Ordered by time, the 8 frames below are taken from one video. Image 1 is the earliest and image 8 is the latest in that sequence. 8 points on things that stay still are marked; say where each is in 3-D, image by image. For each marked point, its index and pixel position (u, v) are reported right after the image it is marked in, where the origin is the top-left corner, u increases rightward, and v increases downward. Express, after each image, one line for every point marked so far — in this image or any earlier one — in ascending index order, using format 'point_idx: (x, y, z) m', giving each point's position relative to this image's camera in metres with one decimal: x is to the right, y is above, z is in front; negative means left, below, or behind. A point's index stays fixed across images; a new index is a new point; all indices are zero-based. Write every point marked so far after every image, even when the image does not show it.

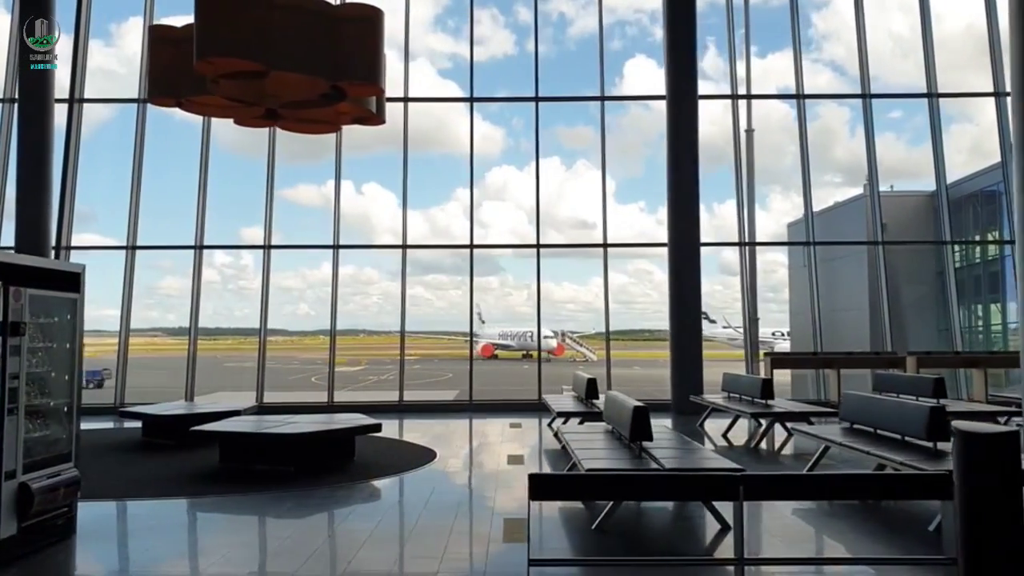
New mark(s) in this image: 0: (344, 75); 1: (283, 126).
0: (-1.5, +1.9, +5.5) m
1: (-2.4, +1.7, +6.4) m
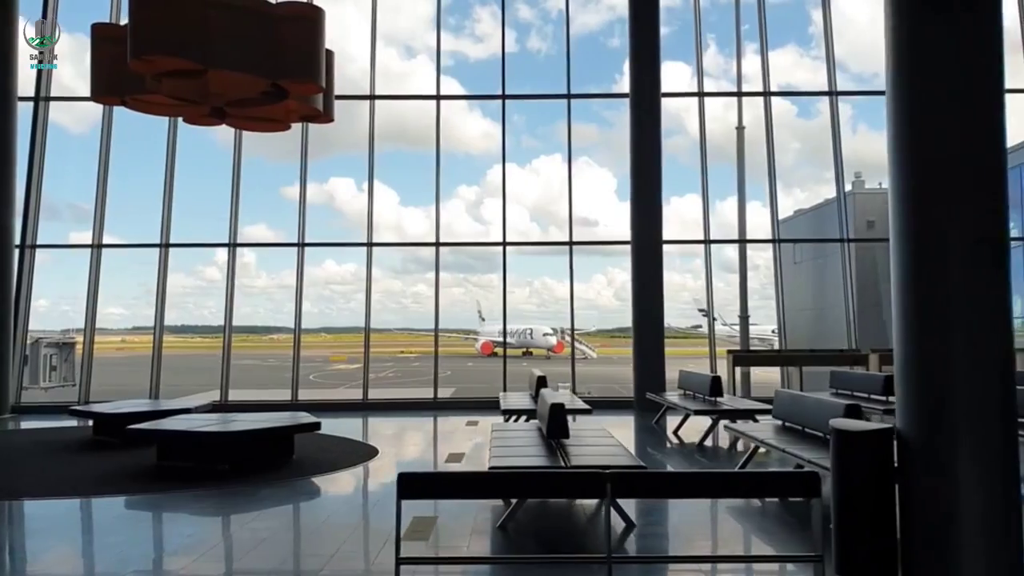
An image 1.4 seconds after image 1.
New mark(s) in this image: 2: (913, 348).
0: (-2.0, +1.9, +5.5) m
1: (-2.9, +1.7, +6.4) m
2: (+1.6, -0.2, +2.6) m
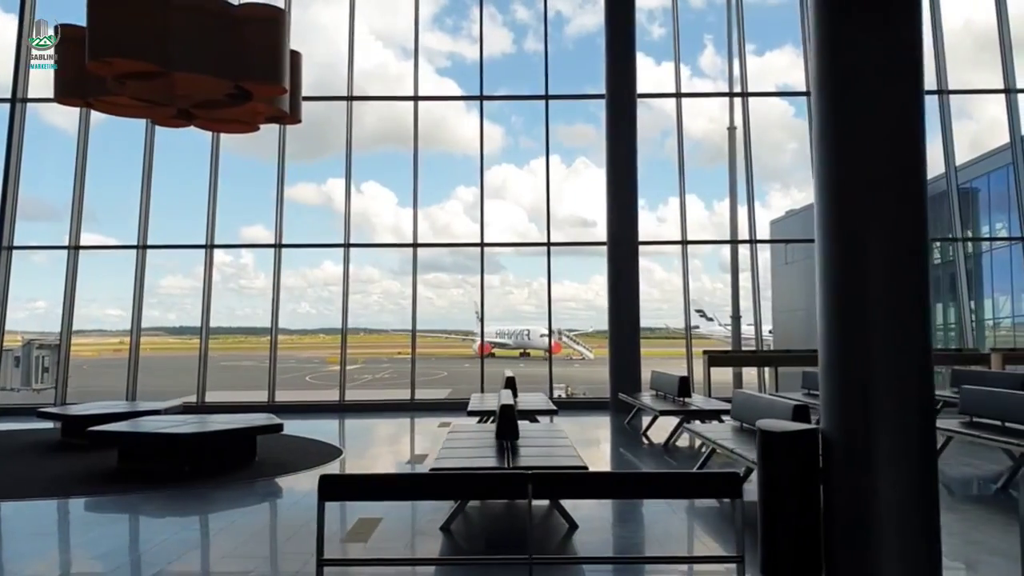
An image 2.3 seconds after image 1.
0: (-2.3, +1.9, +5.5) m
1: (-3.2, +1.7, +6.4) m
2: (+1.3, -0.3, +2.6) m
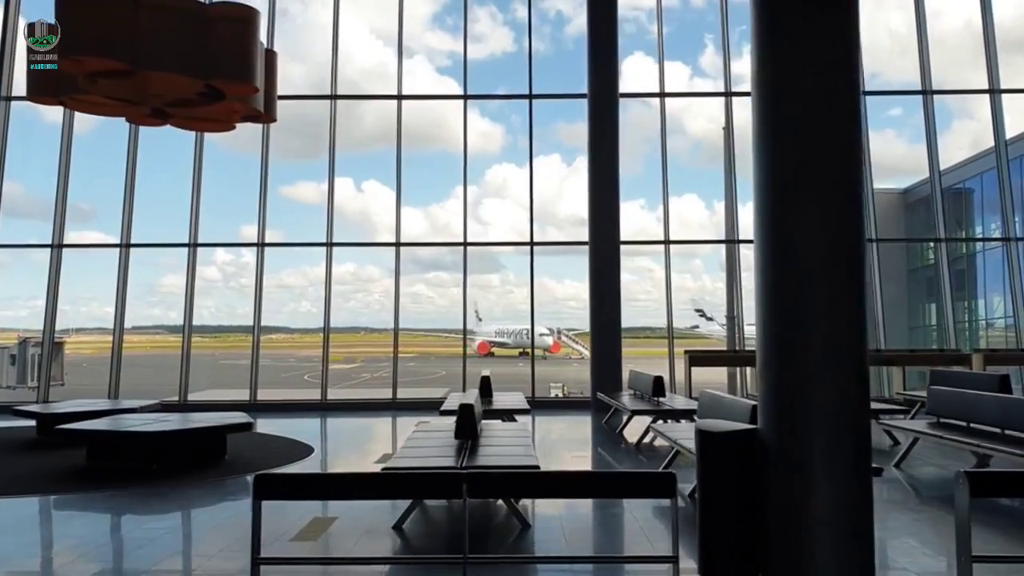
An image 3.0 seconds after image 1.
0: (-2.6, +1.9, +5.5) m
1: (-3.5, +1.7, +6.4) m
2: (+1.1, -0.3, +2.6) m
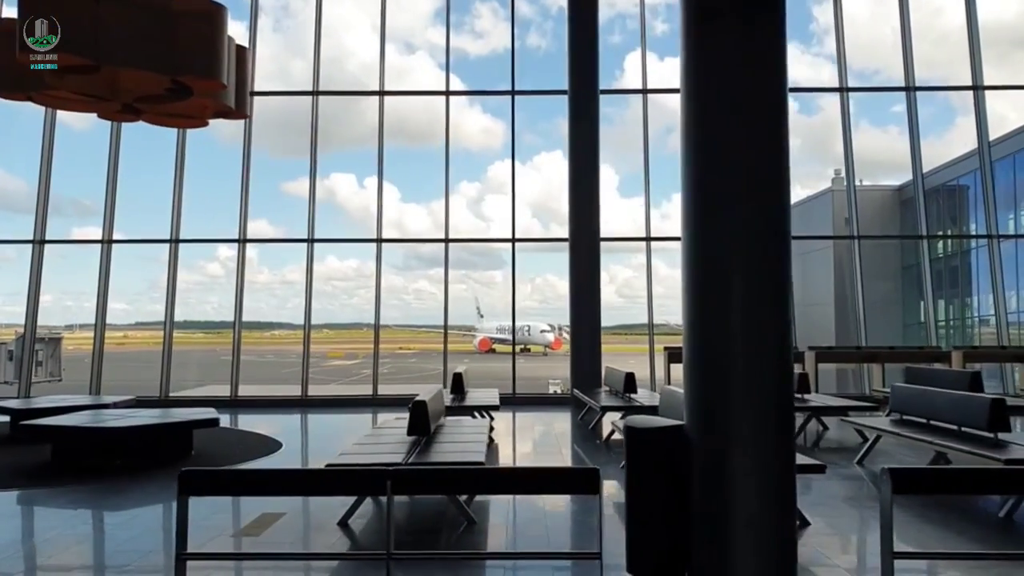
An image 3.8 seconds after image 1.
0: (-2.9, +1.9, +5.5) m
1: (-3.8, +1.7, +6.4) m
2: (+0.8, -0.2, +2.6) m
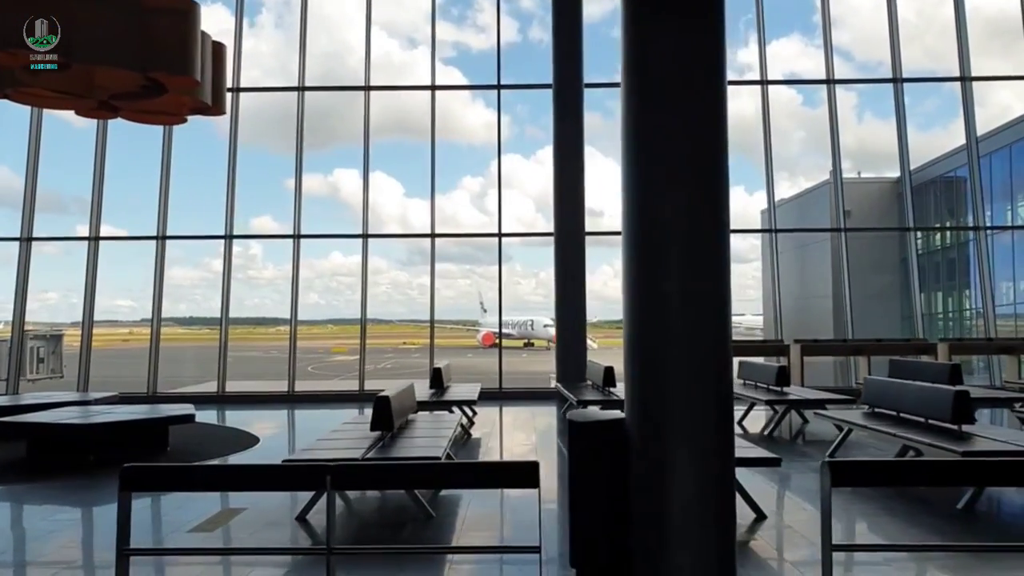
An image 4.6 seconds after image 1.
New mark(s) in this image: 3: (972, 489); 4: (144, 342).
0: (-3.1, +1.9, +5.5) m
1: (-4.0, +1.8, +6.4) m
2: (+0.5, -0.2, +2.6) m
3: (+3.0, -1.3, +4.1) m
4: (-5.9, -0.9, +10.0) m
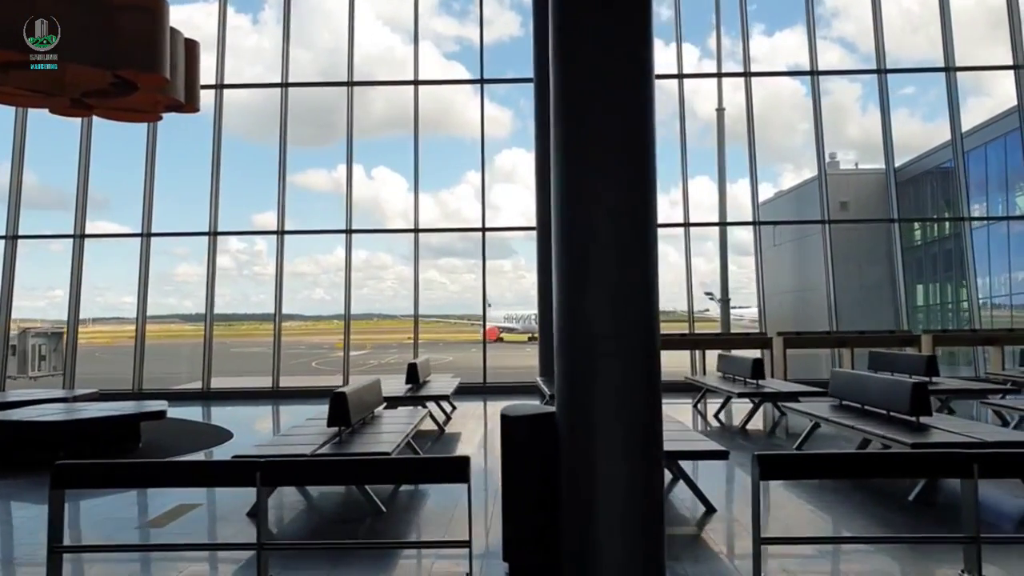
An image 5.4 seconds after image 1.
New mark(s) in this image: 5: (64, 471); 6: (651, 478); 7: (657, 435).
0: (-3.4, +2.0, +5.5) m
1: (-4.3, +1.8, +6.5) m
2: (+0.2, -0.2, +2.6) m
3: (+2.7, -1.3, +4.1) m
4: (-6.1, -0.8, +10.0) m
5: (-1.8, -0.7, +2.5) m
6: (+0.5, -0.7, +2.5) m
7: (+0.6, -0.6, +2.5) m
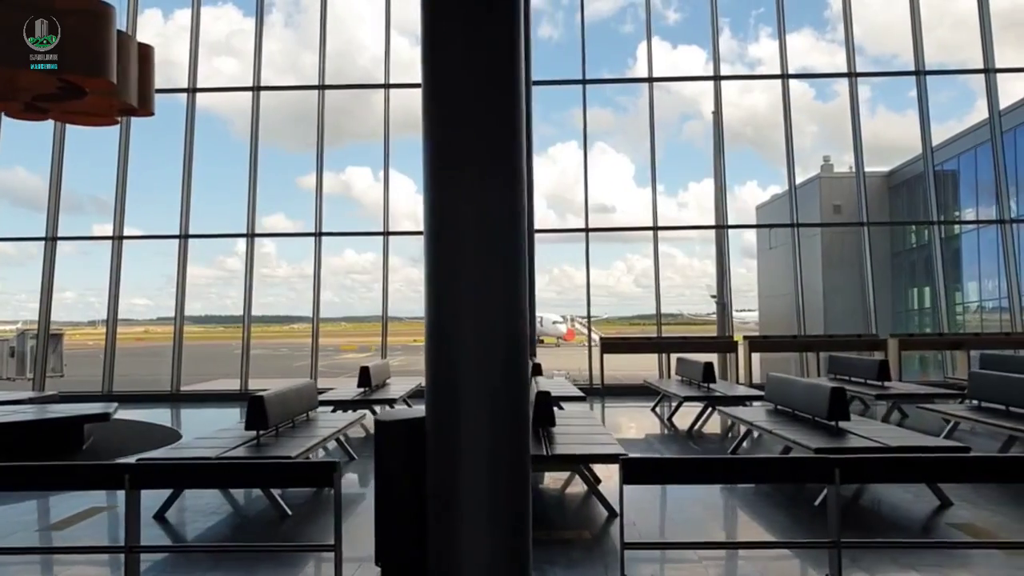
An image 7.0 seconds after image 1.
0: (-3.9, +1.9, +5.5) m
1: (-4.8, +1.8, +6.5) m
2: (-0.3, -0.2, +2.6) m
3: (+2.2, -1.3, +4.1) m
4: (-6.6, -0.9, +10.1) m
5: (-2.4, -0.8, +2.6) m
6: (0.0, -0.8, +2.5) m
7: (0.0, -0.6, +2.5) m
